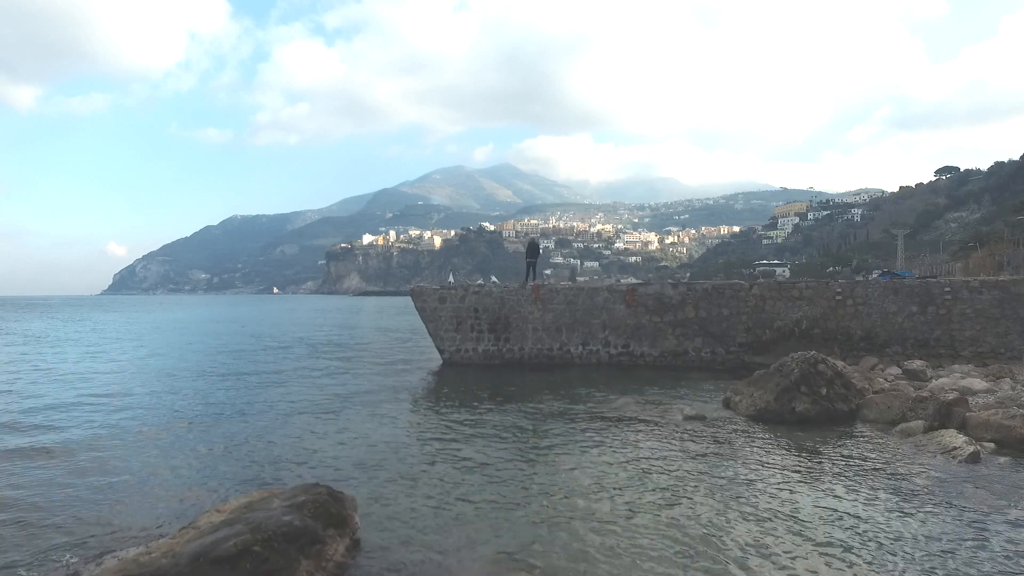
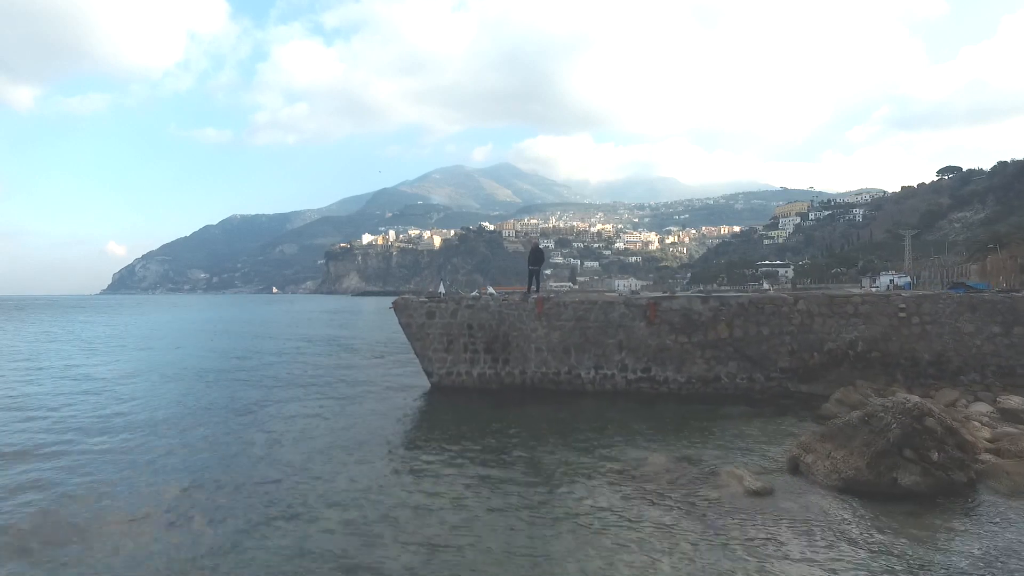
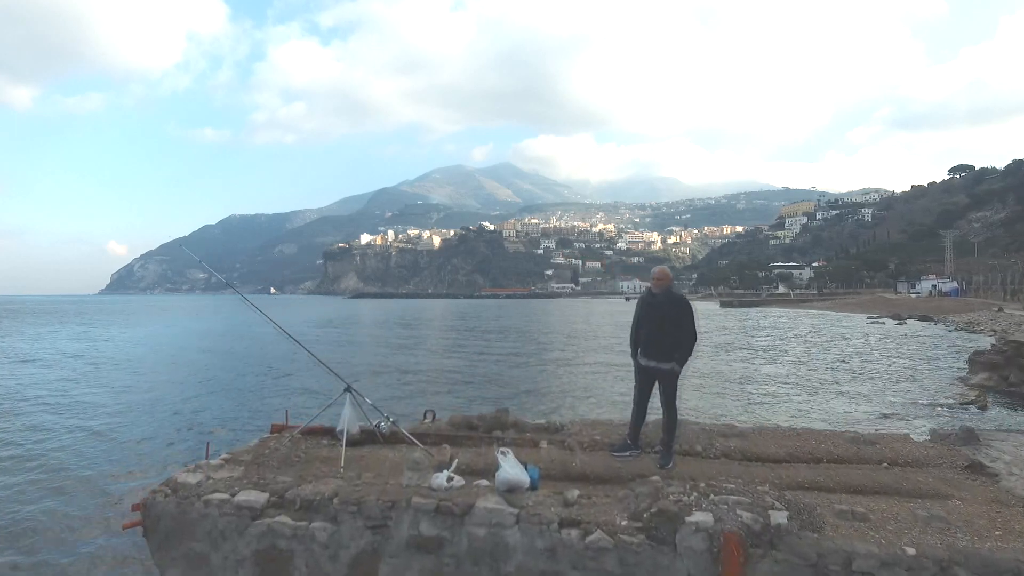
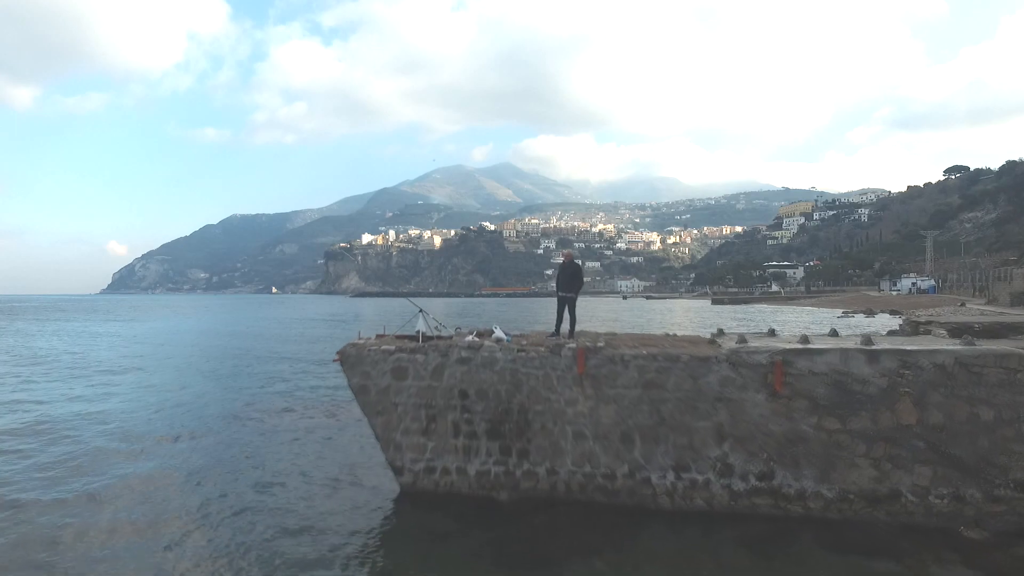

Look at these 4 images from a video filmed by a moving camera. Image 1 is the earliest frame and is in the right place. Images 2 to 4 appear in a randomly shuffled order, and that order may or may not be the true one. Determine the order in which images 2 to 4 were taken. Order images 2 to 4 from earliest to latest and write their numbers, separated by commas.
2, 4, 3
